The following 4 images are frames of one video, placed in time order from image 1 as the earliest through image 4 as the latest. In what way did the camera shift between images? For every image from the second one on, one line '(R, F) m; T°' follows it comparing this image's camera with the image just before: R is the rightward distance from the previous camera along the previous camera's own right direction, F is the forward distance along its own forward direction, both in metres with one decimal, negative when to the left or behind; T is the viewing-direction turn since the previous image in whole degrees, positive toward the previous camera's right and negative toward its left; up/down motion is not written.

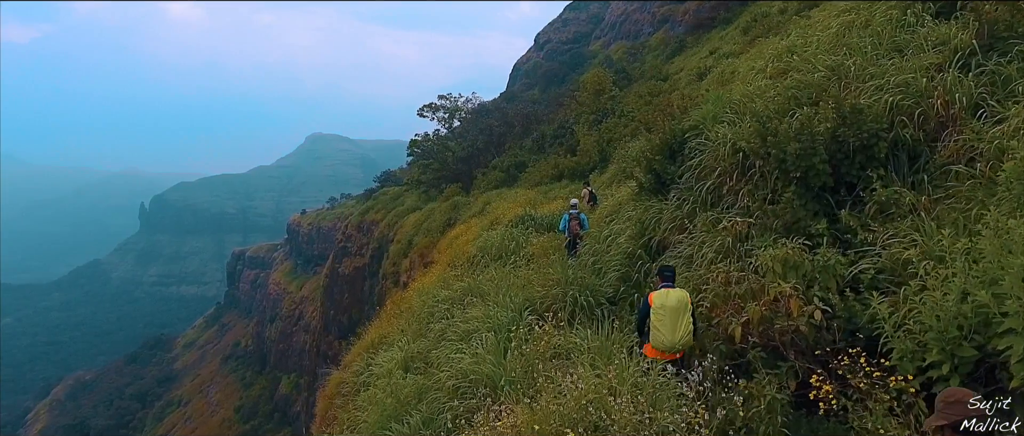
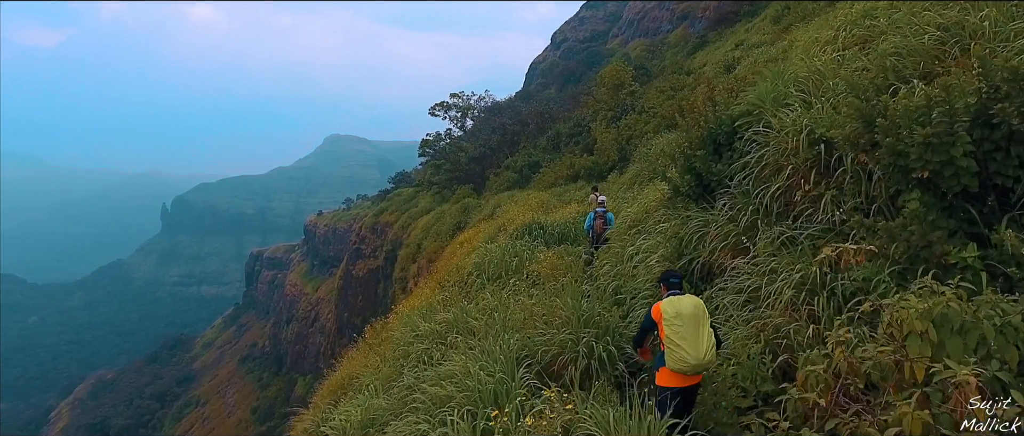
(+0.2, +1.6) m; -2°
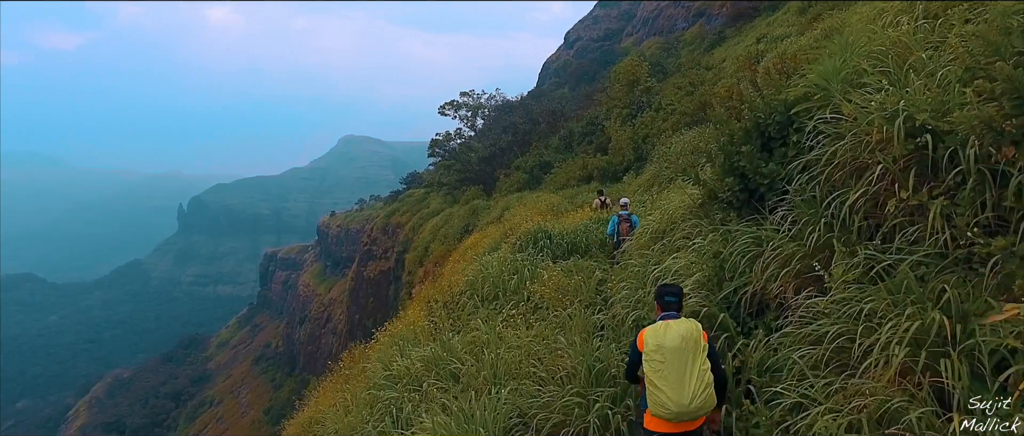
(+0.2, +1.2) m; -1°
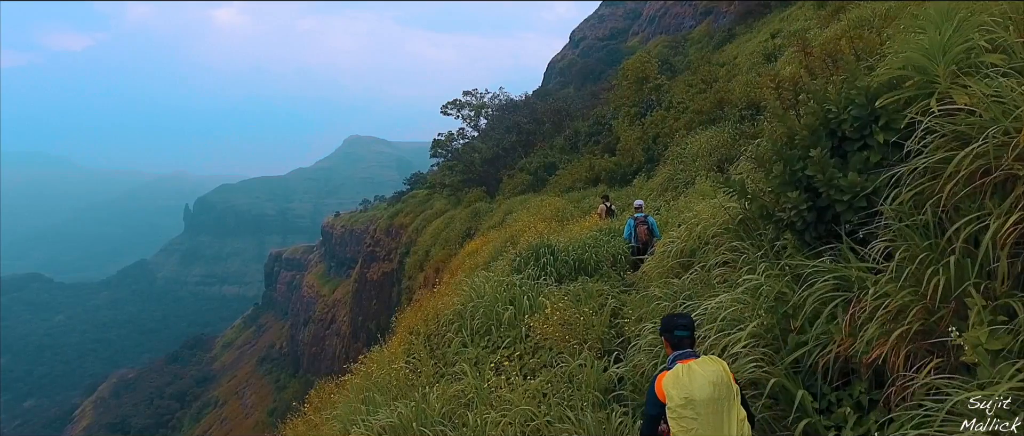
(+0.1, +1.1) m; -1°
